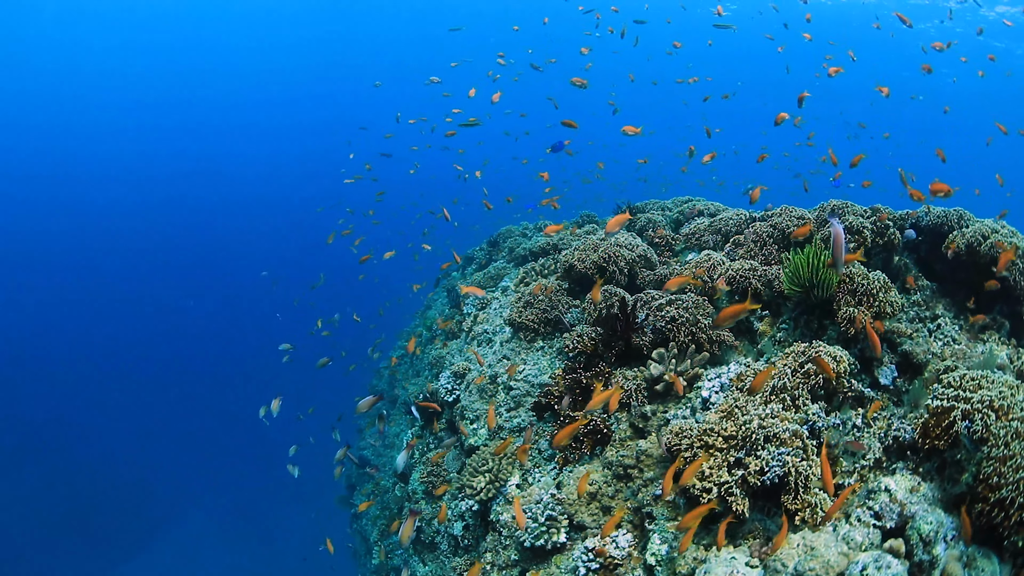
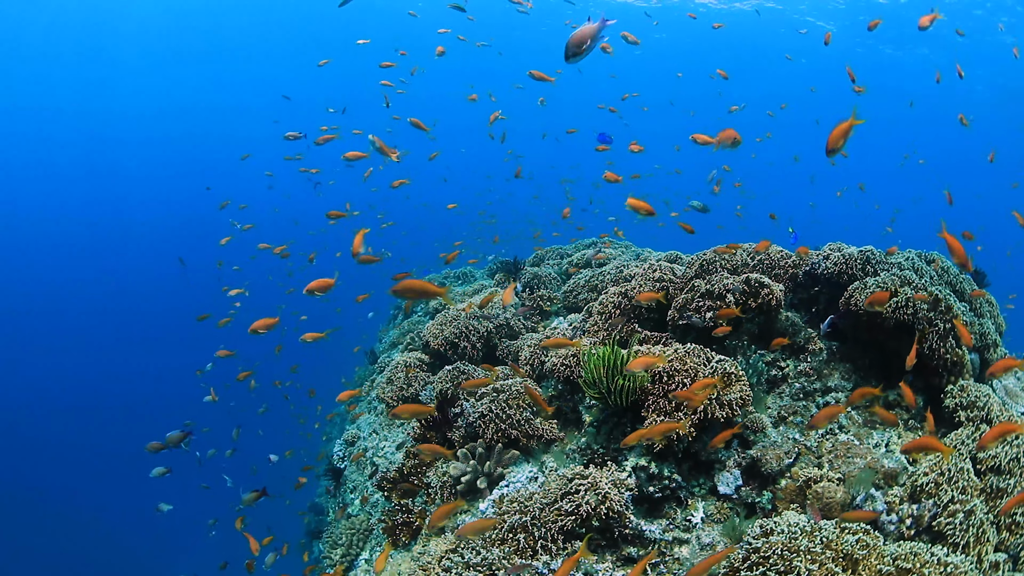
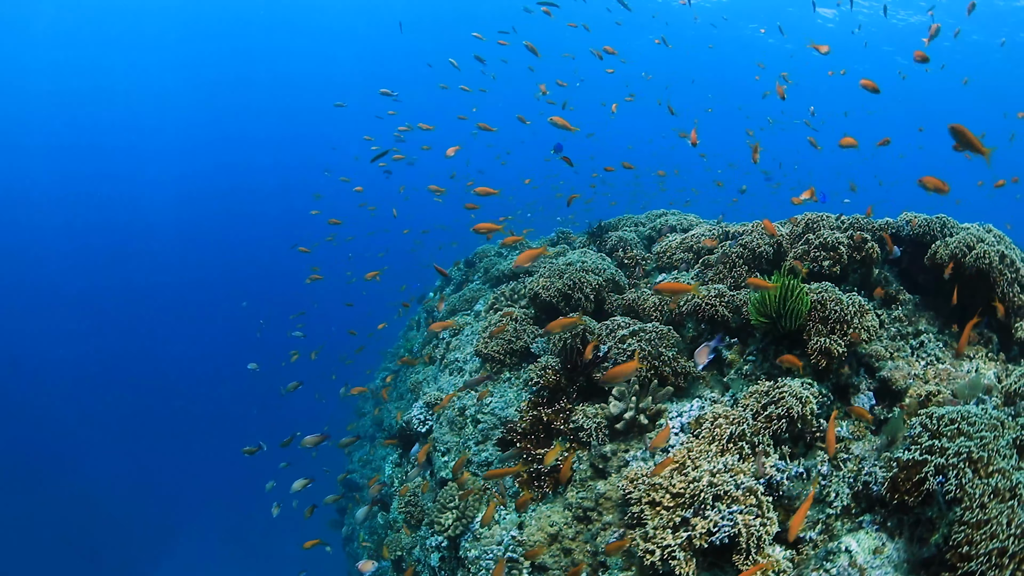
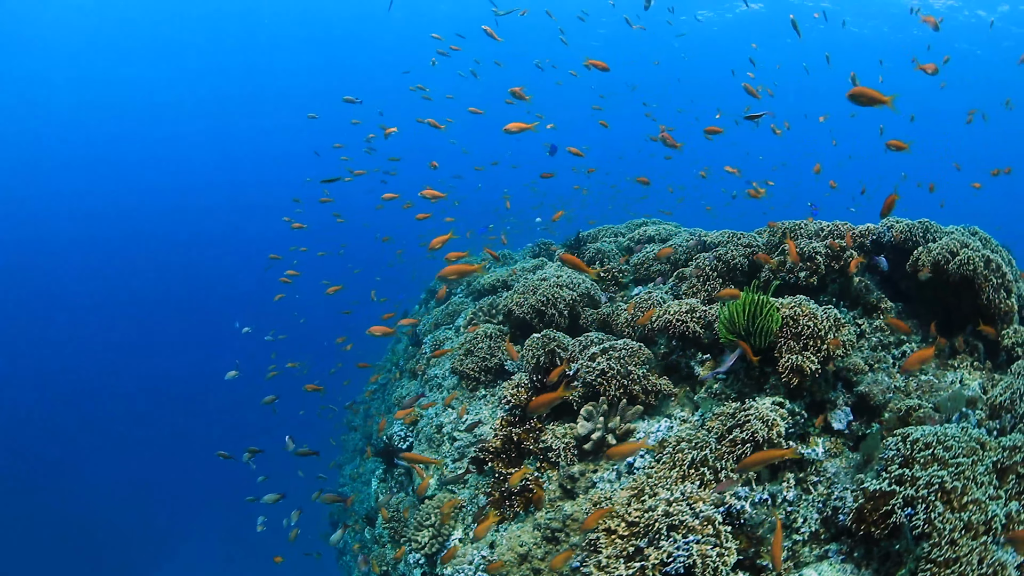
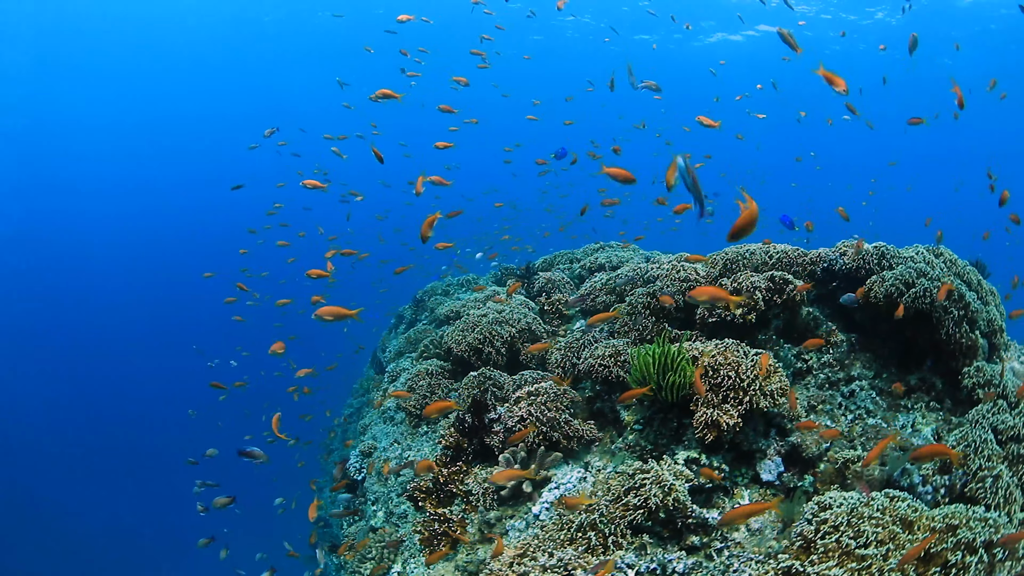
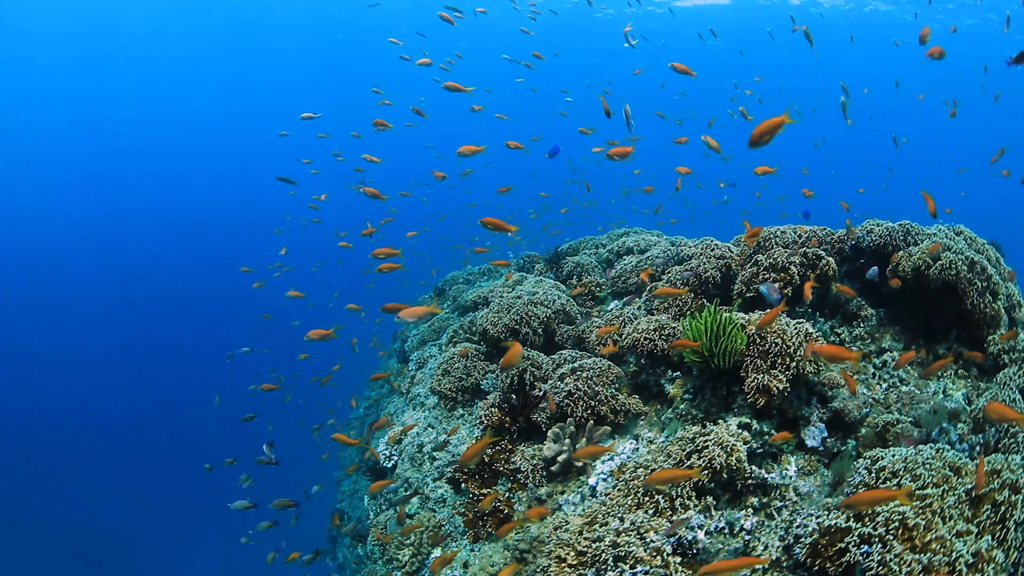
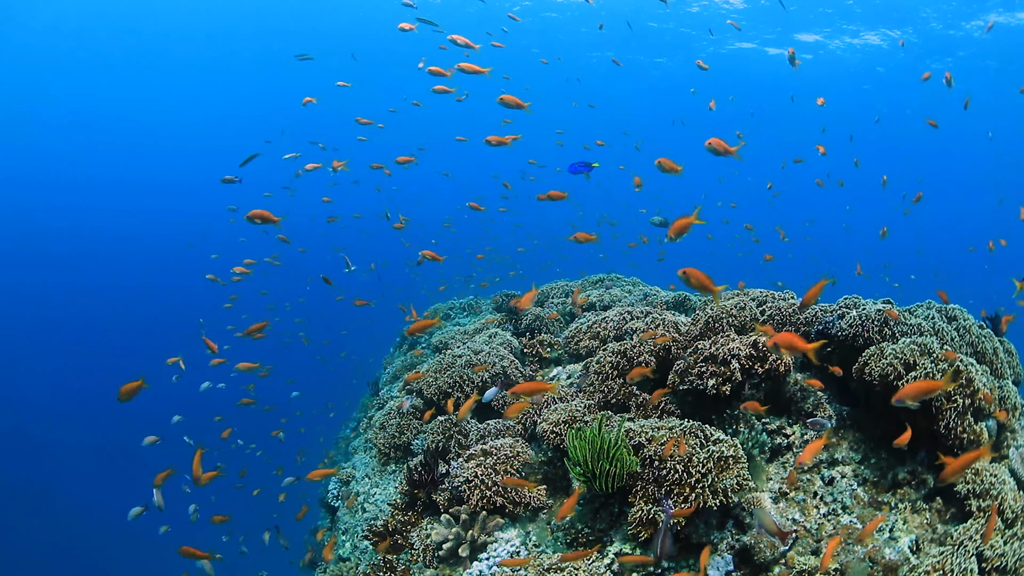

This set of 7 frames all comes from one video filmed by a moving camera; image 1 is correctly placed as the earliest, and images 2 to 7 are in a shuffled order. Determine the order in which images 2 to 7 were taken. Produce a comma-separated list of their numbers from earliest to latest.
3, 4, 6, 5, 2, 7
